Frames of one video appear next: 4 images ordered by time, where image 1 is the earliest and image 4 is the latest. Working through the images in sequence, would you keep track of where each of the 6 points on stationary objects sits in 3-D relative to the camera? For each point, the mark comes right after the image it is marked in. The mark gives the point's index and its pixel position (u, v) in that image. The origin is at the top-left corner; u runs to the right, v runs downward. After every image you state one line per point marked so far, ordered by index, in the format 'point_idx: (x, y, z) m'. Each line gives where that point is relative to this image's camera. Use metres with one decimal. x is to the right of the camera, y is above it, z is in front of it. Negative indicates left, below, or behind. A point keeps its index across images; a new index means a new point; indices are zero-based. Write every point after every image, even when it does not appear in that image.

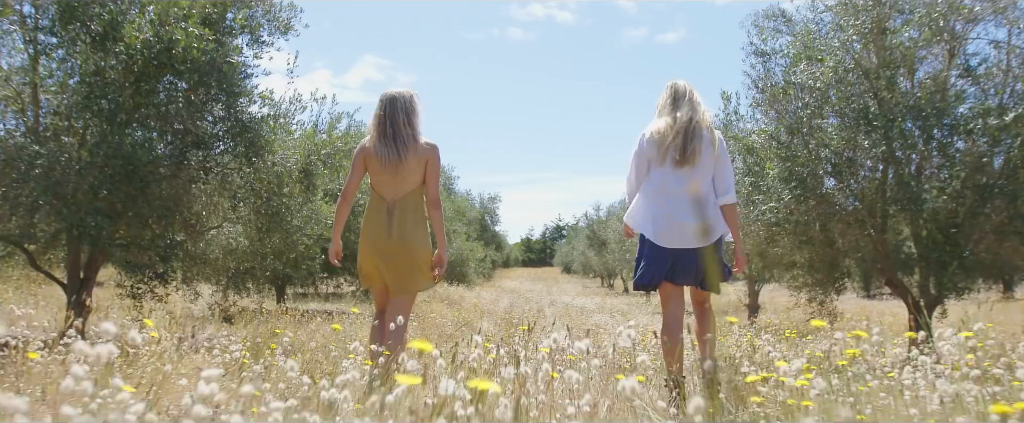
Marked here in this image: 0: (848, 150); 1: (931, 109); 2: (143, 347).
0: (+3.6, +0.7, +7.4) m
1: (+4.2, +1.0, +7.0) m
2: (-3.0, -1.1, +5.6) m
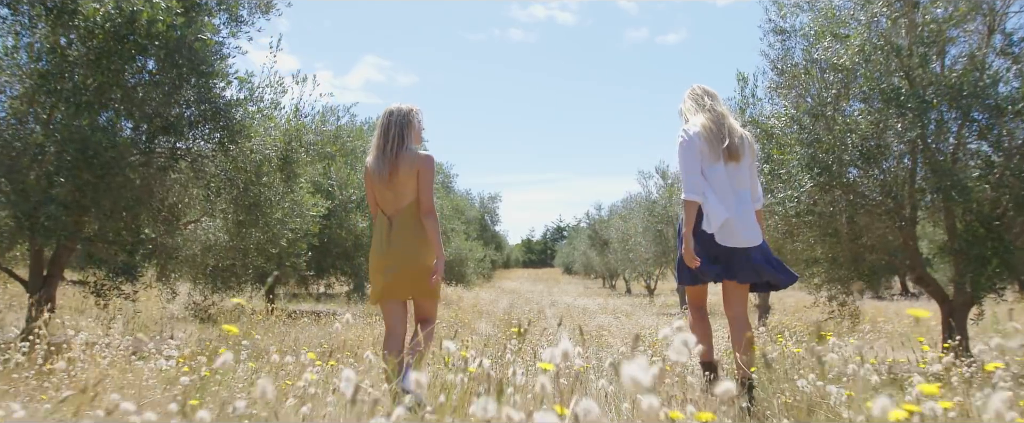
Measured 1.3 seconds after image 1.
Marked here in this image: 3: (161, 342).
0: (+3.5, +0.7, +6.8) m
1: (+4.2, +1.1, +6.3) m
2: (-3.0, -1.0, +5.0) m
3: (-3.4, -1.3, +6.7) m
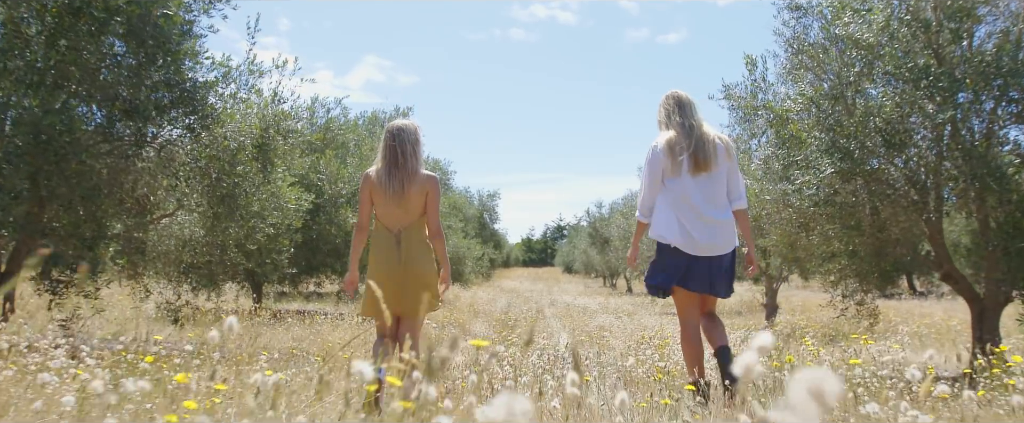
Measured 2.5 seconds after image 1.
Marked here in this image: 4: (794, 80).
0: (+3.5, +0.8, +6.2) m
1: (+4.1, +1.2, +5.8) m
2: (-3.1, -0.9, +4.5) m
3: (-3.5, -1.2, +6.2) m
4: (+3.1, +1.4, +7.7) m
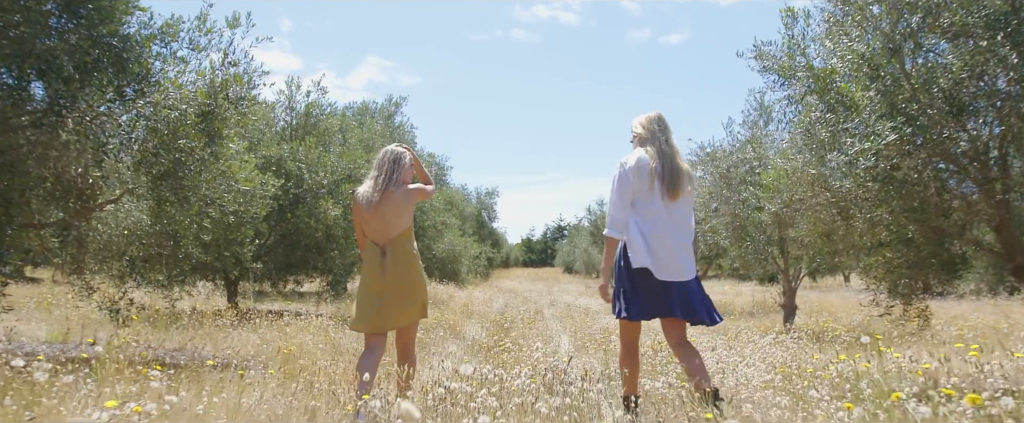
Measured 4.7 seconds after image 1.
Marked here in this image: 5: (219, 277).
0: (+3.4, +1.0, +5.1) m
1: (+4.0, +1.3, +4.7) m
2: (-3.2, -0.8, +3.4) m
3: (-3.5, -1.0, +5.1) m
4: (+3.0, +1.6, +6.6) m
5: (-4.6, -1.0, +11.0) m
